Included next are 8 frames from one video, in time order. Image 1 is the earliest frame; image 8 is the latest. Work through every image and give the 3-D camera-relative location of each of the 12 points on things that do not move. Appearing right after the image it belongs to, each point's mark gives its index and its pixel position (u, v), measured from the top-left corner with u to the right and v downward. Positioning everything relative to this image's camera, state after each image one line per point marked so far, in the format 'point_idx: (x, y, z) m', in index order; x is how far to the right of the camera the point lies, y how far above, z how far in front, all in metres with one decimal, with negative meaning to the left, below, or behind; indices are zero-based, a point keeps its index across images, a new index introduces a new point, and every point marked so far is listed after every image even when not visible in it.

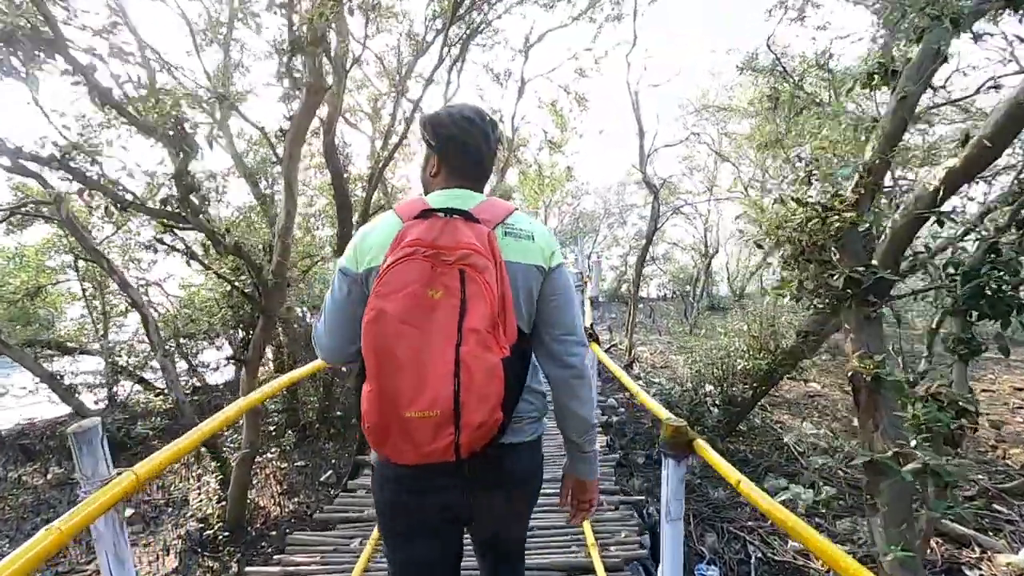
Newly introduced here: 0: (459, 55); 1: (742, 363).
0: (-0.9, +3.8, +11.7) m
1: (+2.4, -0.8, +7.5) m
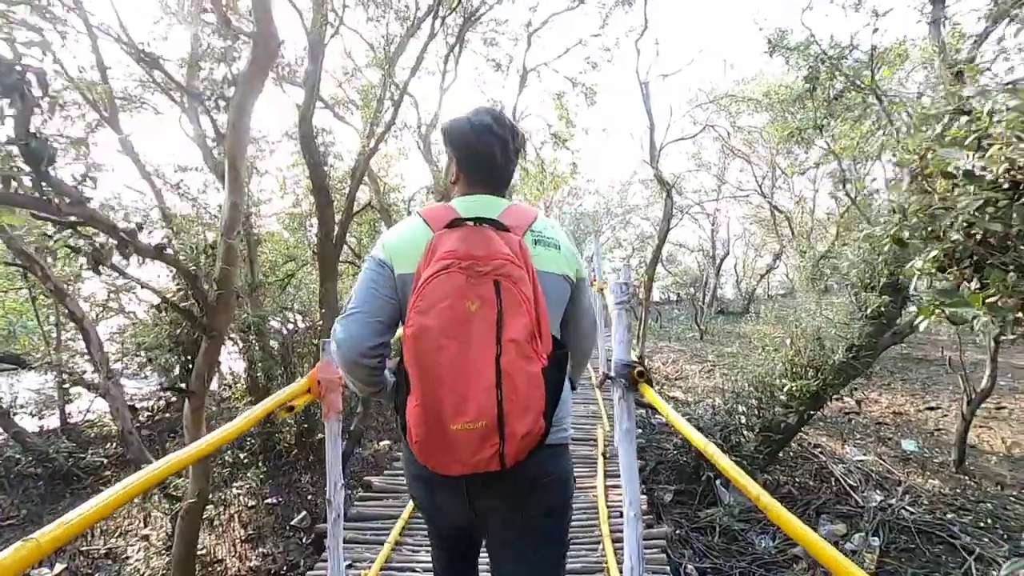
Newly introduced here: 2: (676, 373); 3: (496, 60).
0: (-0.9, +3.8, +10.8) m
1: (+2.5, -0.9, +6.5) m
2: (+2.7, -1.4, +11.6) m
3: (-0.3, +3.9, +12.1) m
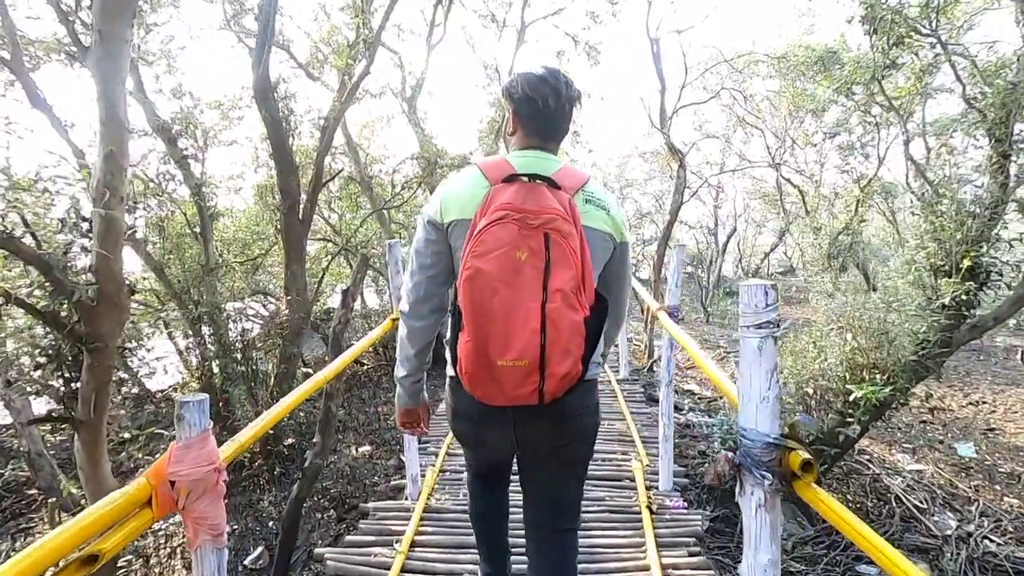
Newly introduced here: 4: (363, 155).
0: (-0.9, +4.0, +9.6) m
1: (+2.5, -0.7, +5.6) m
2: (+2.6, -1.1, +10.6) m
3: (-0.4, +4.2, +11.0) m
4: (-2.3, +2.0, +10.9) m
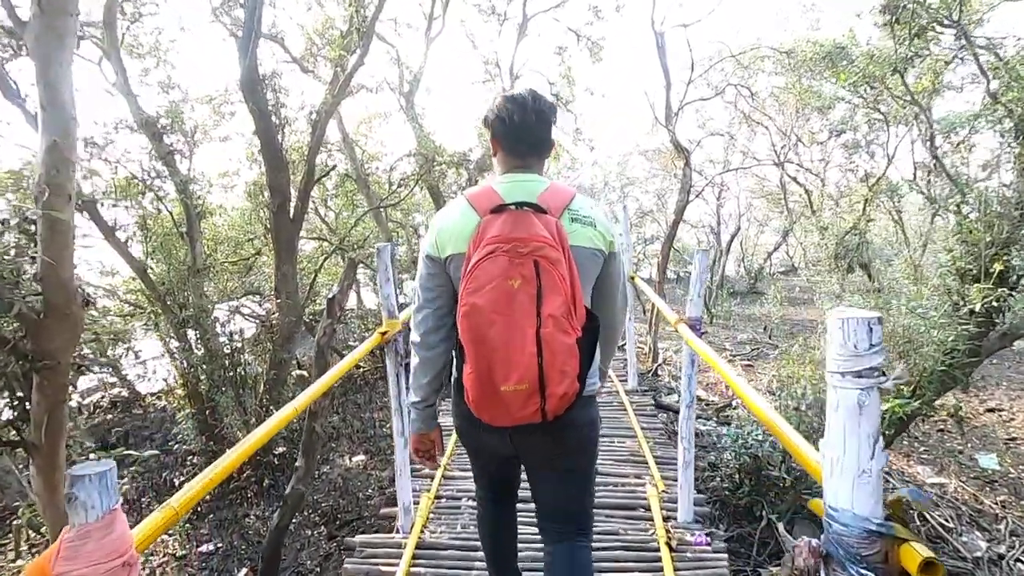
0: (-0.9, +4.0, +9.3) m
1: (+2.5, -0.8, +5.3) m
2: (+2.6, -1.1, +10.4) m
3: (-0.3, +4.2, +10.7) m
4: (-2.3, +2.0, +10.7) m
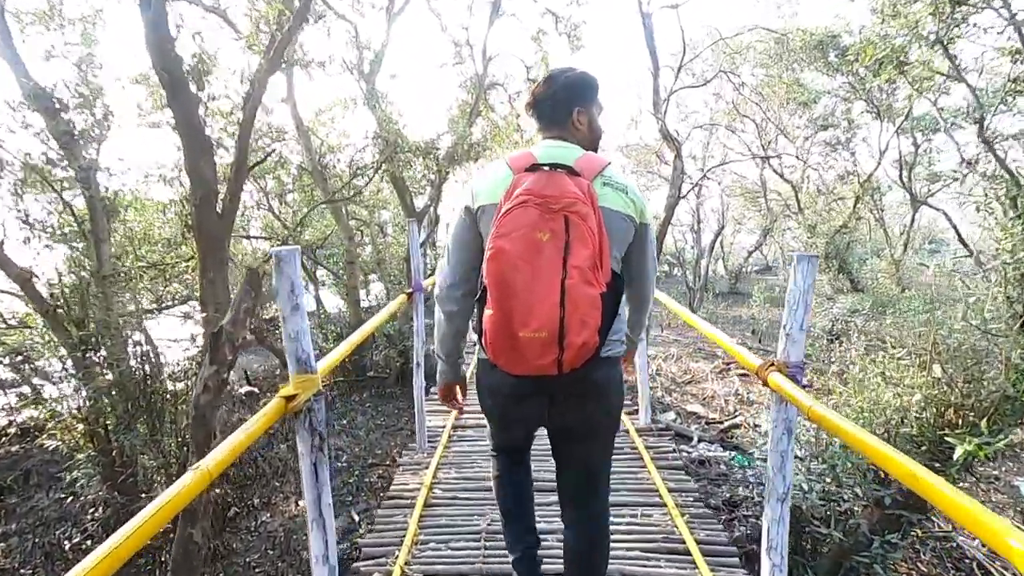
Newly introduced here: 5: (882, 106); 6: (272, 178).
0: (-1.2, +3.9, +8.3) m
1: (+2.4, -0.8, +4.4) m
2: (+2.3, -1.2, +9.5) m
3: (-0.7, +4.1, +9.7) m
4: (-2.7, +2.0, +9.6) m
5: (+6.9, +3.4, +13.3) m
6: (-3.3, +1.5, +9.8) m
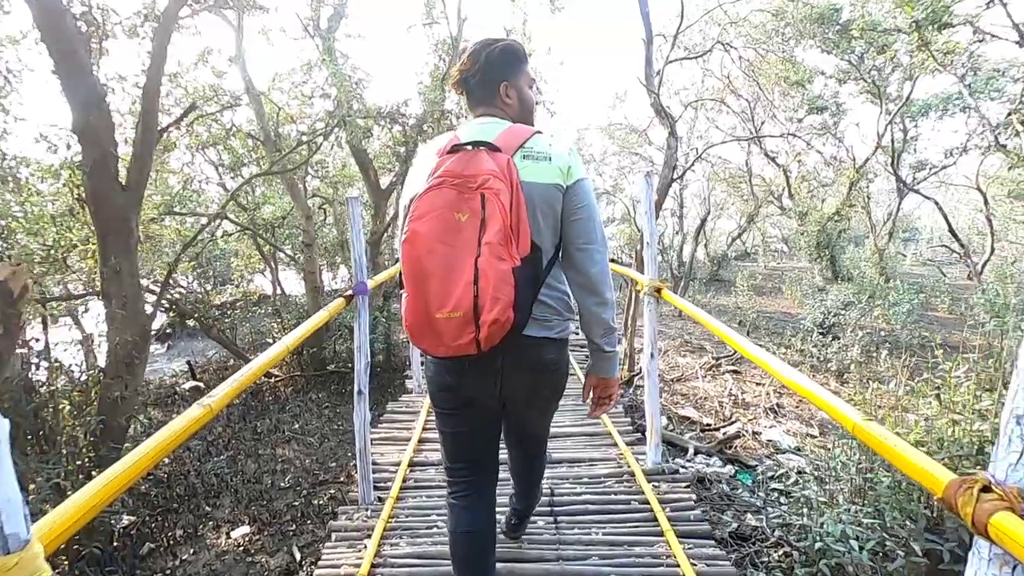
0: (-1.4, +4.1, +7.4) m
1: (+2.2, -0.8, +3.7) m
2: (+2.0, -1.0, +8.8) m
3: (-1.0, +4.3, +8.8) m
4: (-2.9, +2.2, +8.7) m
5: (+6.5, +3.6, +12.6) m
6: (-3.6, +1.7, +8.8) m
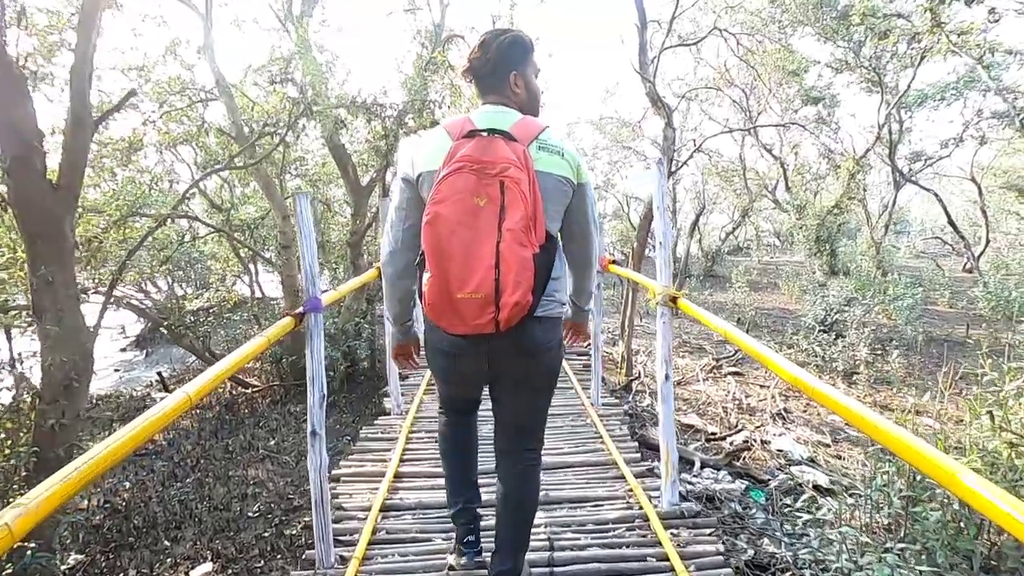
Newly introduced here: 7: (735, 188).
0: (-1.6, +4.0, +6.9) m
1: (+2.2, -0.8, +3.3) m
2: (+1.9, -1.0, +8.4) m
3: (-1.1, +4.3, +8.3) m
4: (-3.1, +2.1, +8.2) m
5: (+6.3, +3.7, +12.2) m
6: (-3.7, +1.6, +8.3) m
7: (+5.4, +2.4, +16.8) m
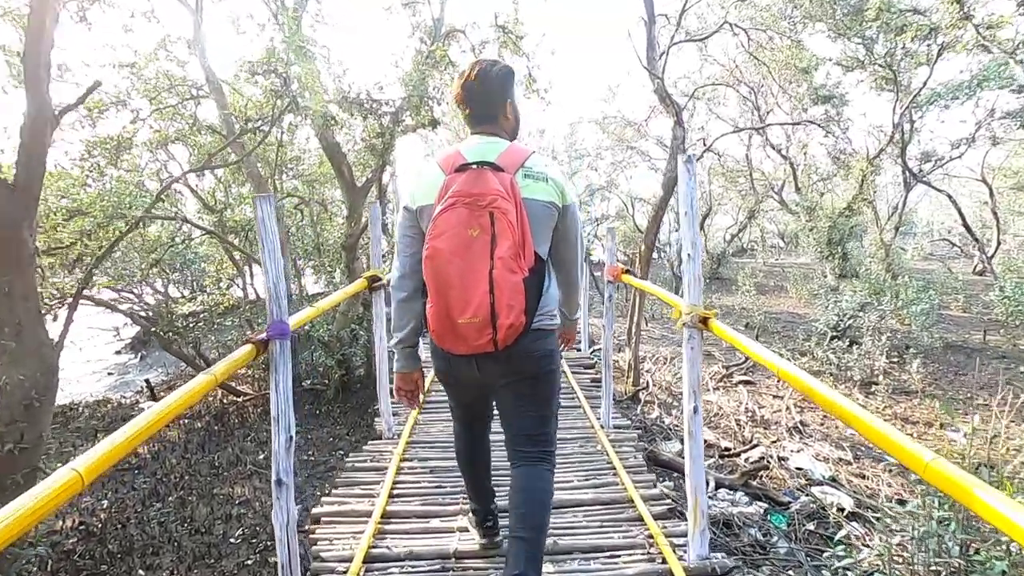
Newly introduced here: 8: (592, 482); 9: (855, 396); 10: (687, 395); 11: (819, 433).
0: (-1.5, +4.0, +6.6) m
1: (+2.2, -0.9, +3.0) m
2: (+1.9, -1.1, +8.1) m
3: (-1.1, +4.2, +8.0) m
4: (-3.0, +2.1, +7.9) m
5: (+6.3, +3.6, +11.9) m
6: (-3.7, +1.6, +8.0) m
7: (+5.4, +2.3, +16.5) m
8: (+0.3, -0.8, +2.9) m
9: (+3.5, -1.1, +7.3) m
10: (+0.6, -0.3, +2.4) m
11: (+2.7, -1.3, +6.3) m
